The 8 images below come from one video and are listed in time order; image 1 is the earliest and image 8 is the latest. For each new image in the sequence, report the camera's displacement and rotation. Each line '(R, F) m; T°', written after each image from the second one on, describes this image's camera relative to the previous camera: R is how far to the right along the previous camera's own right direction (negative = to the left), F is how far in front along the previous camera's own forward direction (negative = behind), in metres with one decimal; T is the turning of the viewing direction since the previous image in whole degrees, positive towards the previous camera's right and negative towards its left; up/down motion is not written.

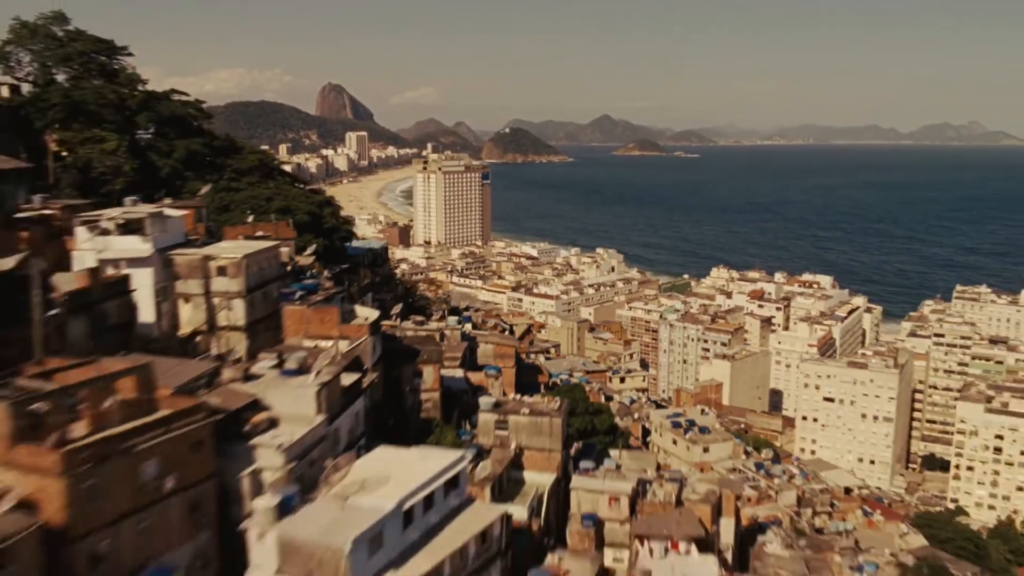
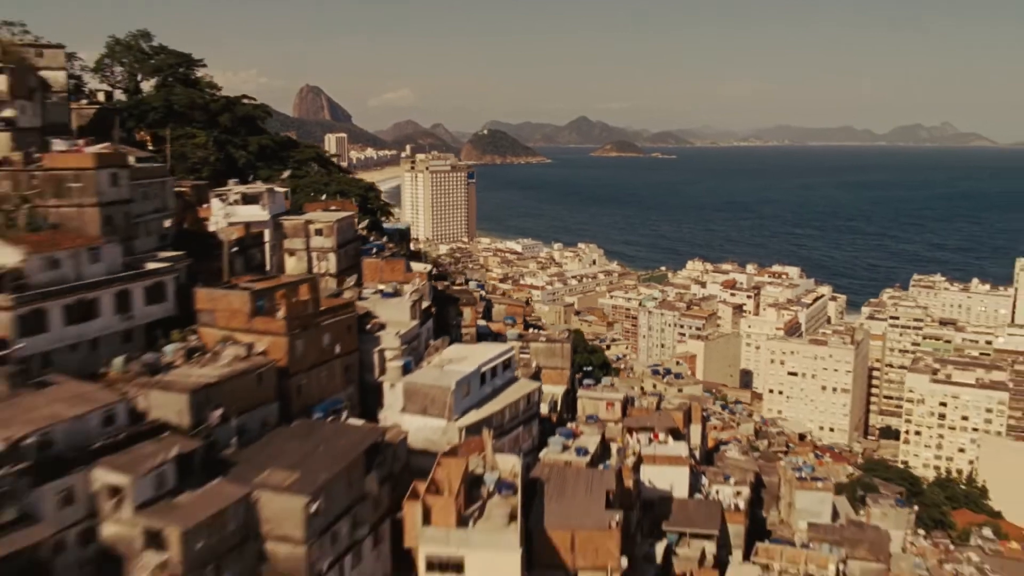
(-0.6, -3.6) m; +1°
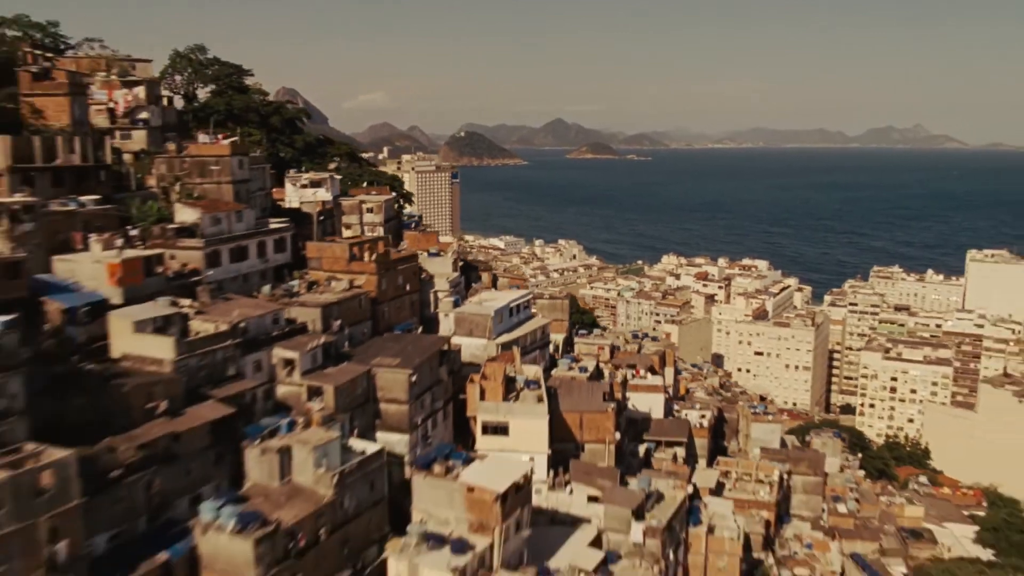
(-0.6, -3.6) m; +1°
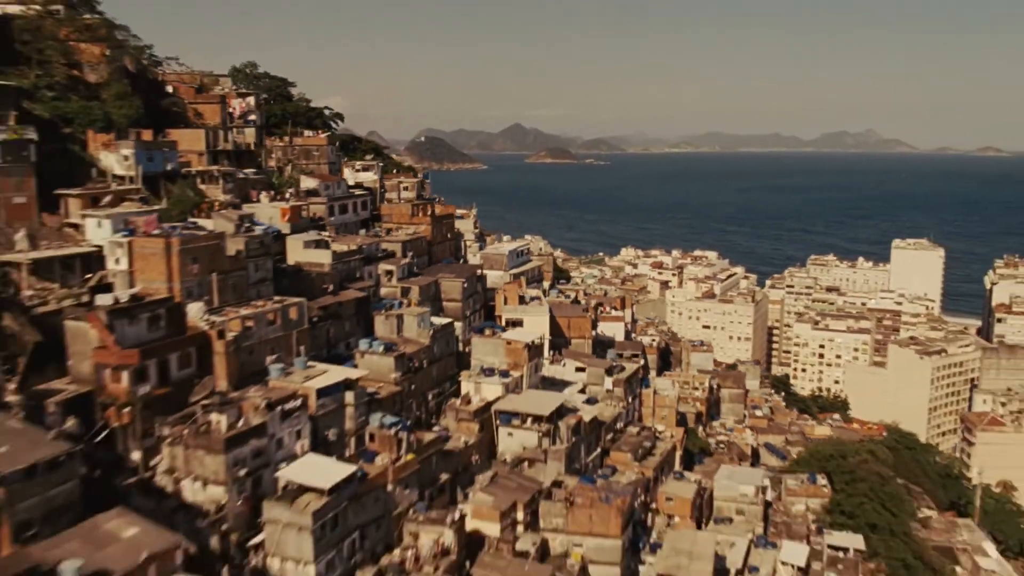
(-1.0, -6.1) m; +2°
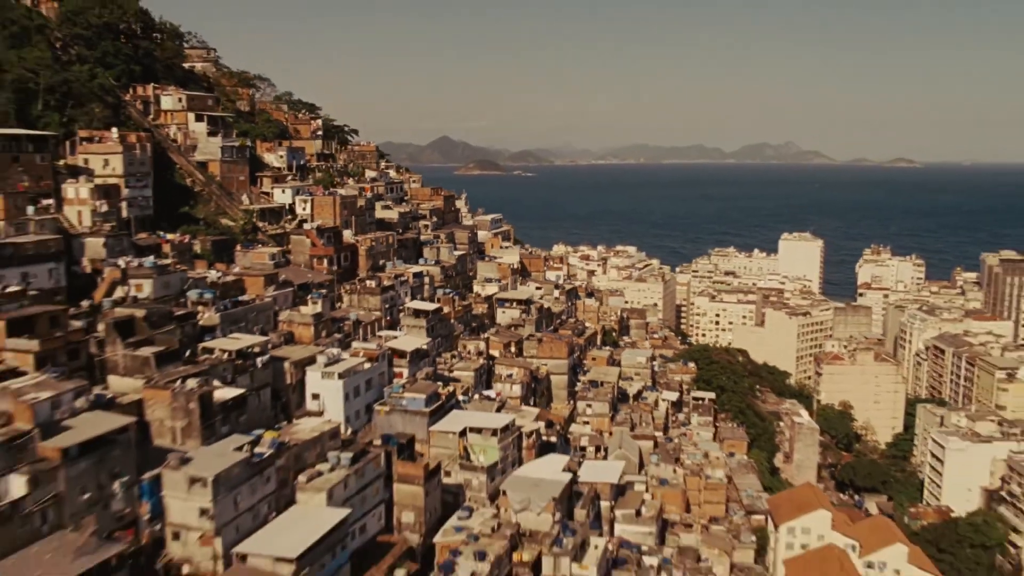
(-1.6, -11.1) m; +4°
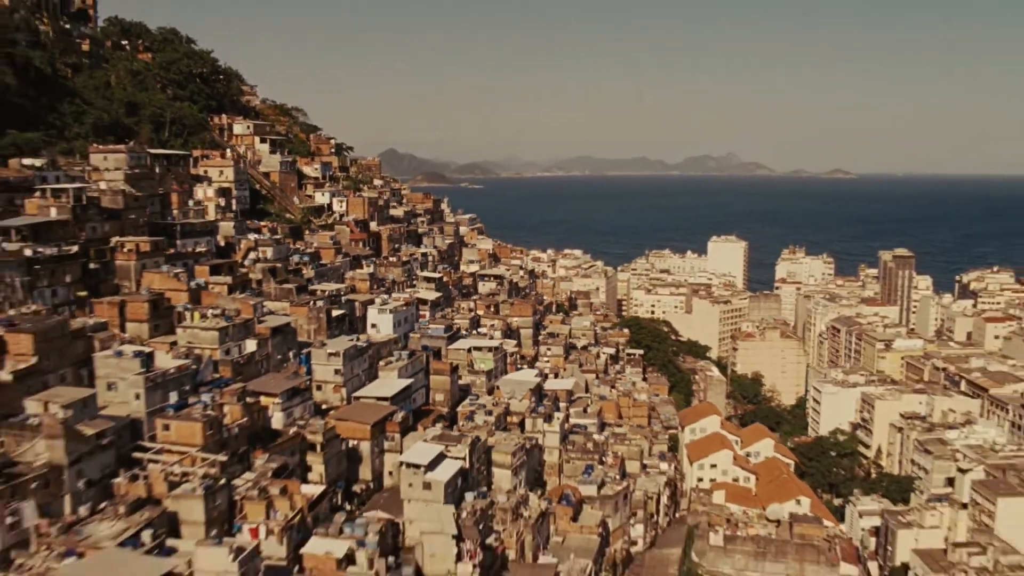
(-1.1, -8.6) m; +3°
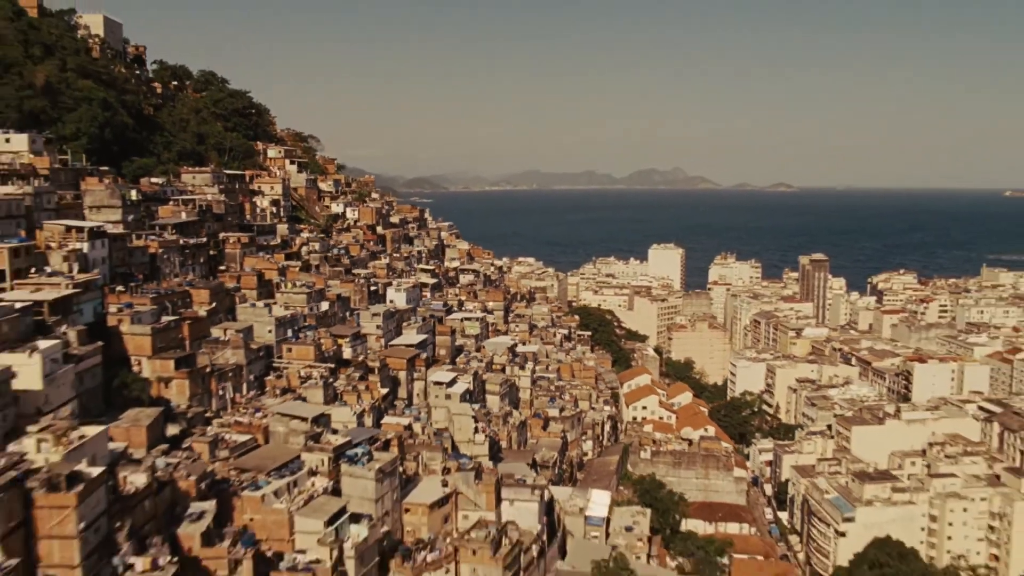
(-1.1, -8.7) m; +3°
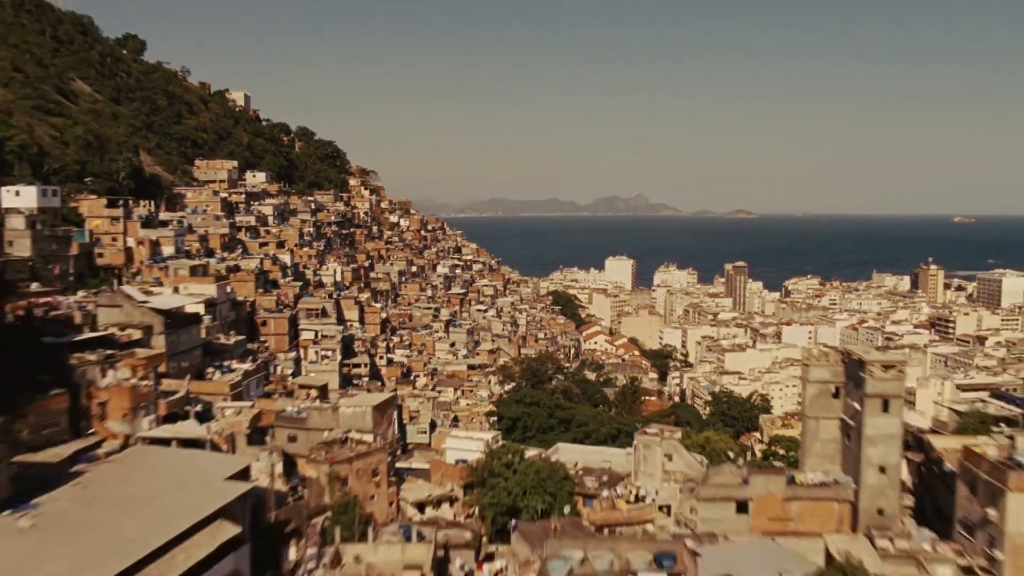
(-2.0, -20.8) m; +2°
